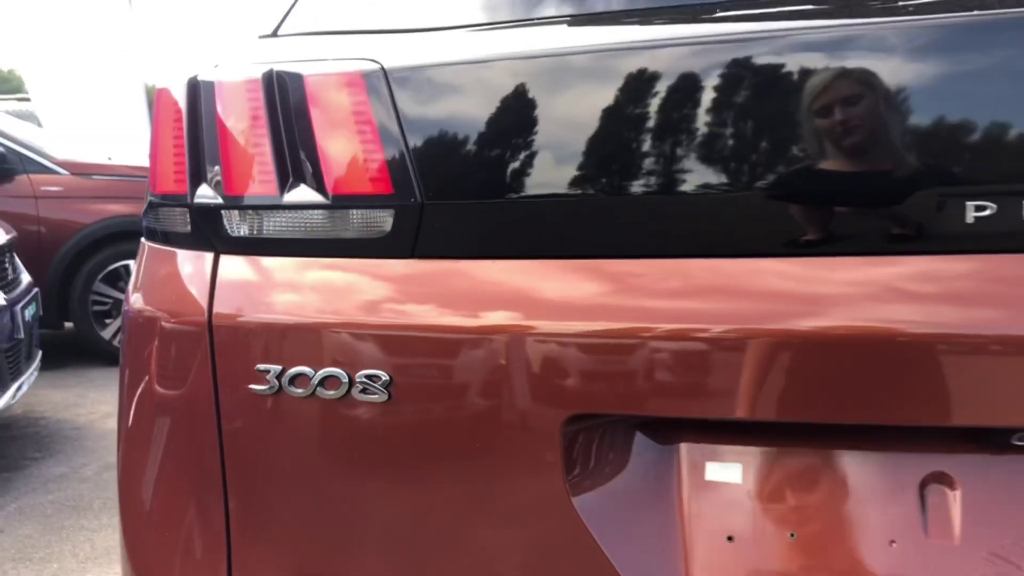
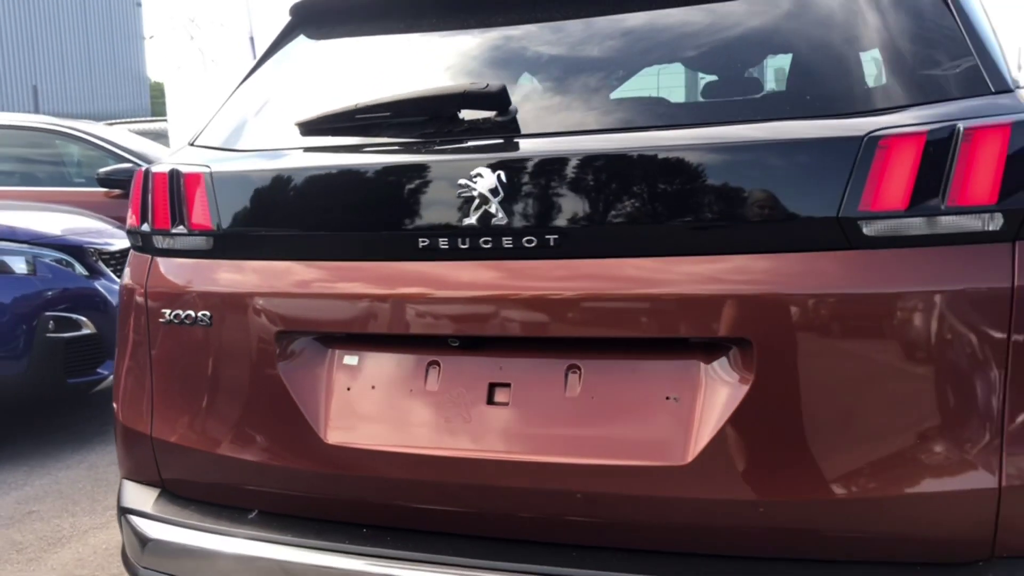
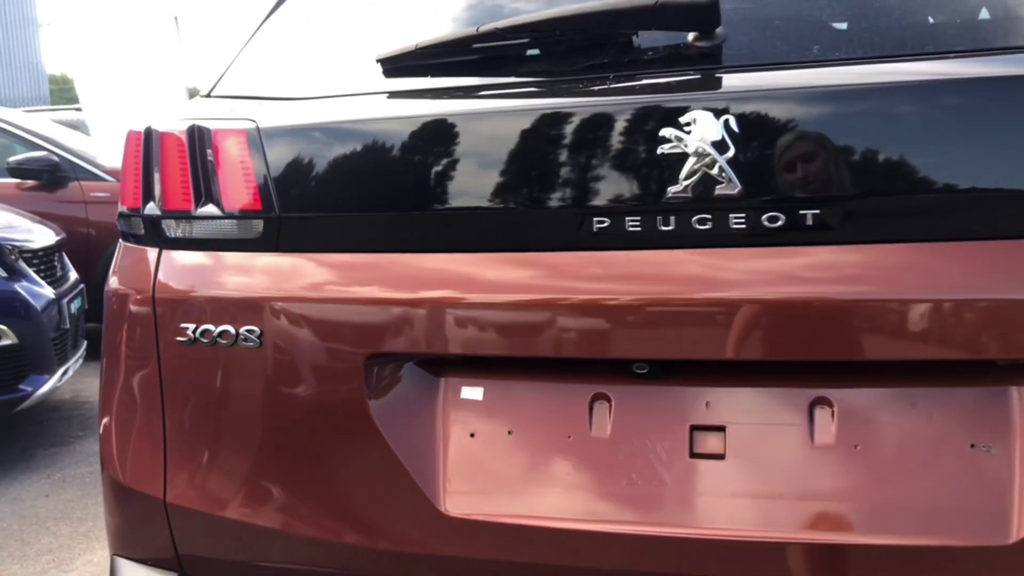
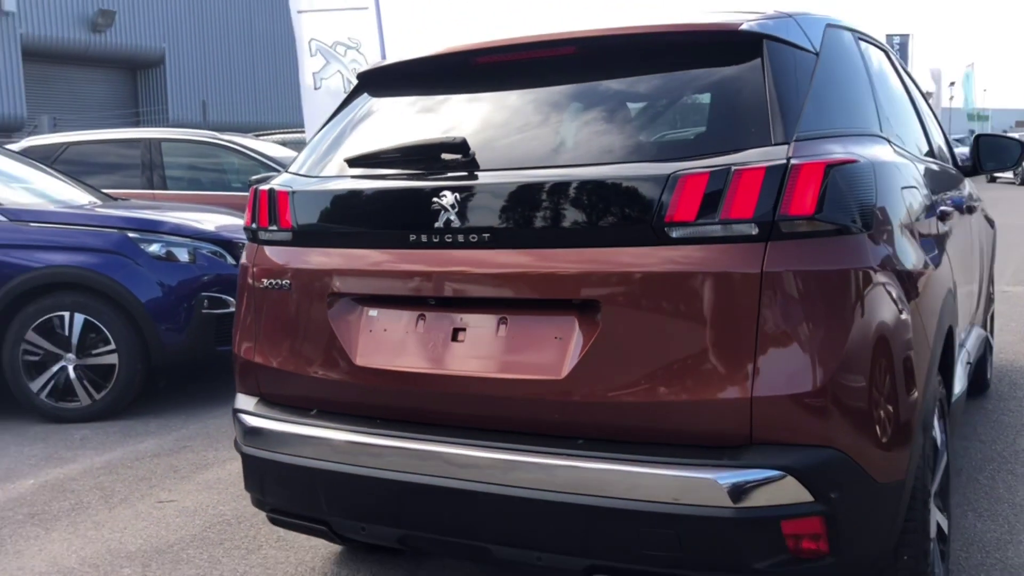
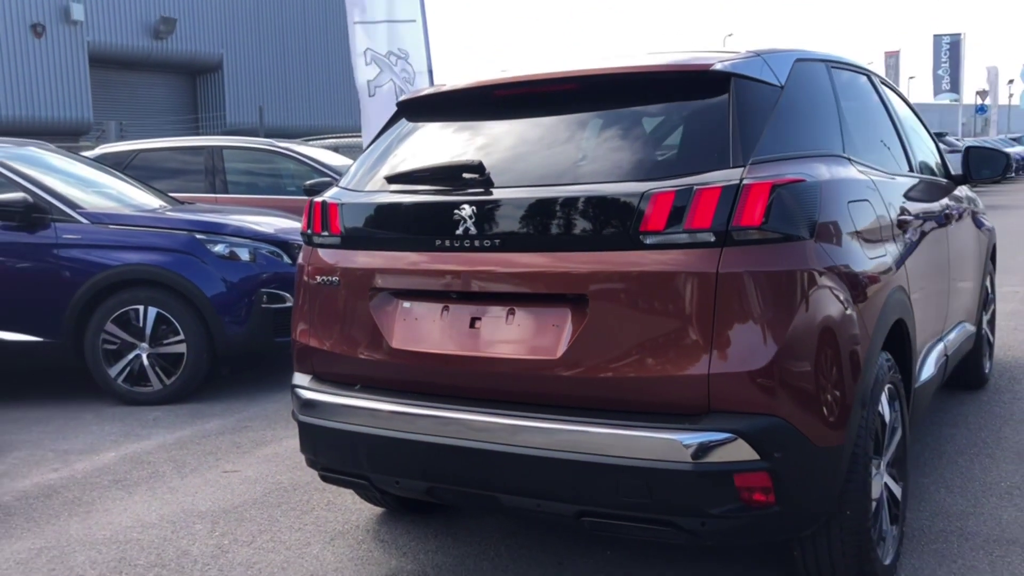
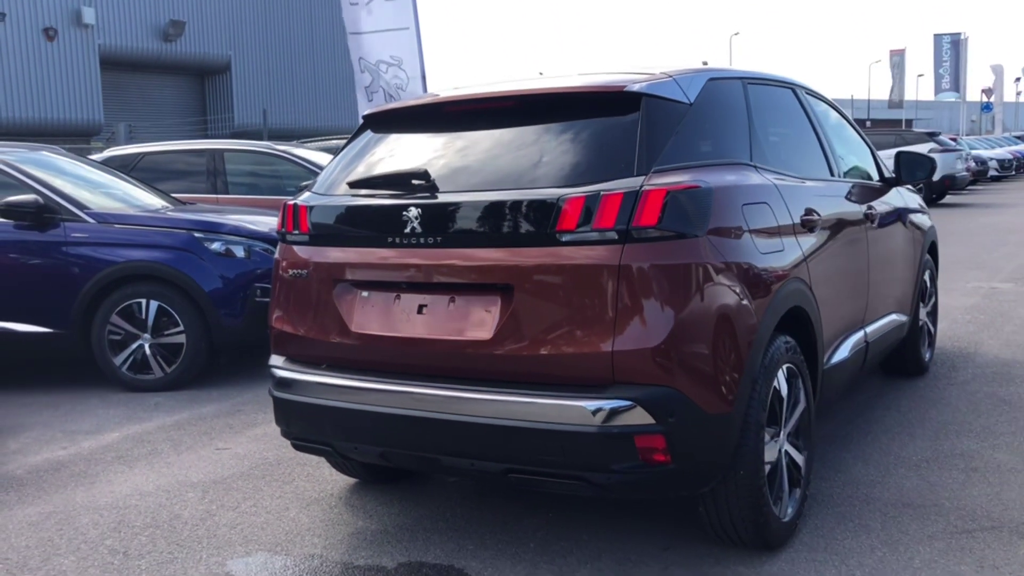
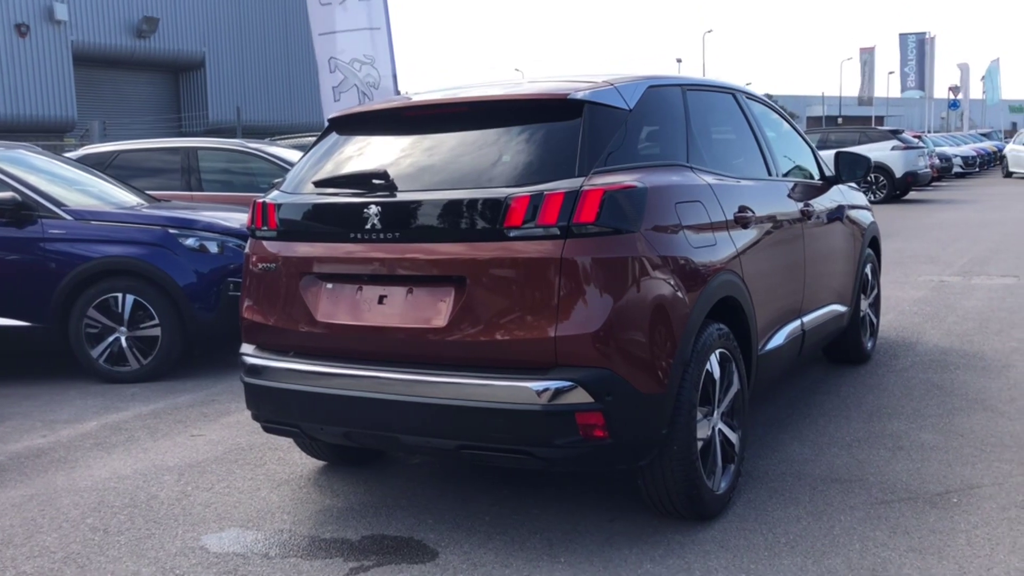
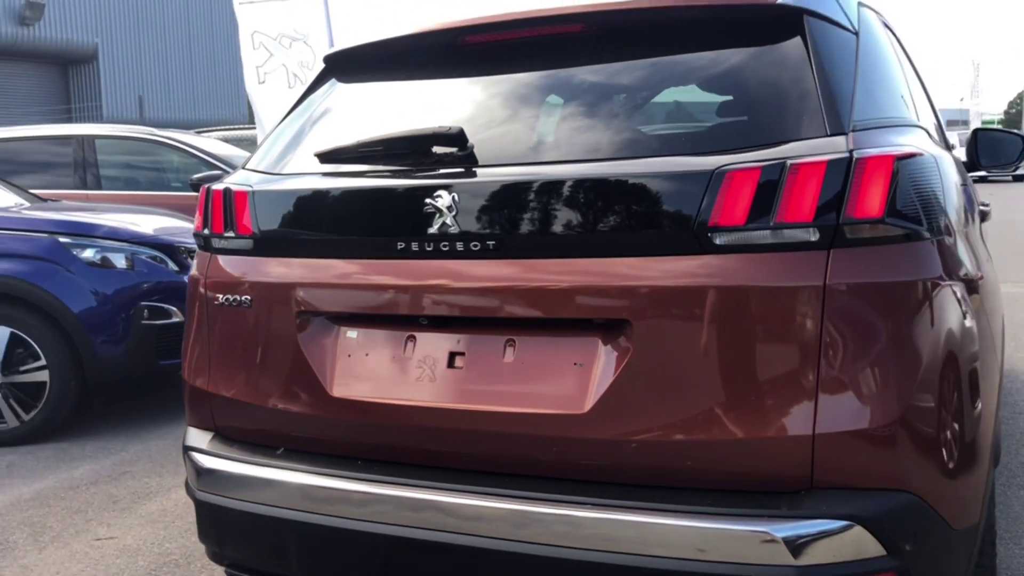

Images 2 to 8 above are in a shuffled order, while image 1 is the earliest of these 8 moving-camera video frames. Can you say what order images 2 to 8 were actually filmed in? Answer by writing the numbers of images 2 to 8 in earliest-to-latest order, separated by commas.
3, 2, 8, 4, 5, 6, 7
